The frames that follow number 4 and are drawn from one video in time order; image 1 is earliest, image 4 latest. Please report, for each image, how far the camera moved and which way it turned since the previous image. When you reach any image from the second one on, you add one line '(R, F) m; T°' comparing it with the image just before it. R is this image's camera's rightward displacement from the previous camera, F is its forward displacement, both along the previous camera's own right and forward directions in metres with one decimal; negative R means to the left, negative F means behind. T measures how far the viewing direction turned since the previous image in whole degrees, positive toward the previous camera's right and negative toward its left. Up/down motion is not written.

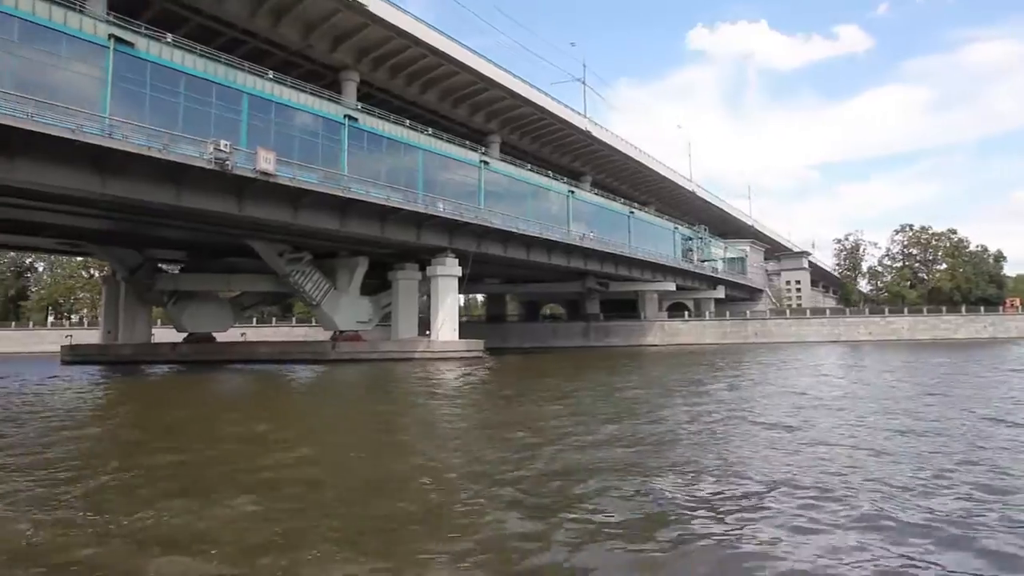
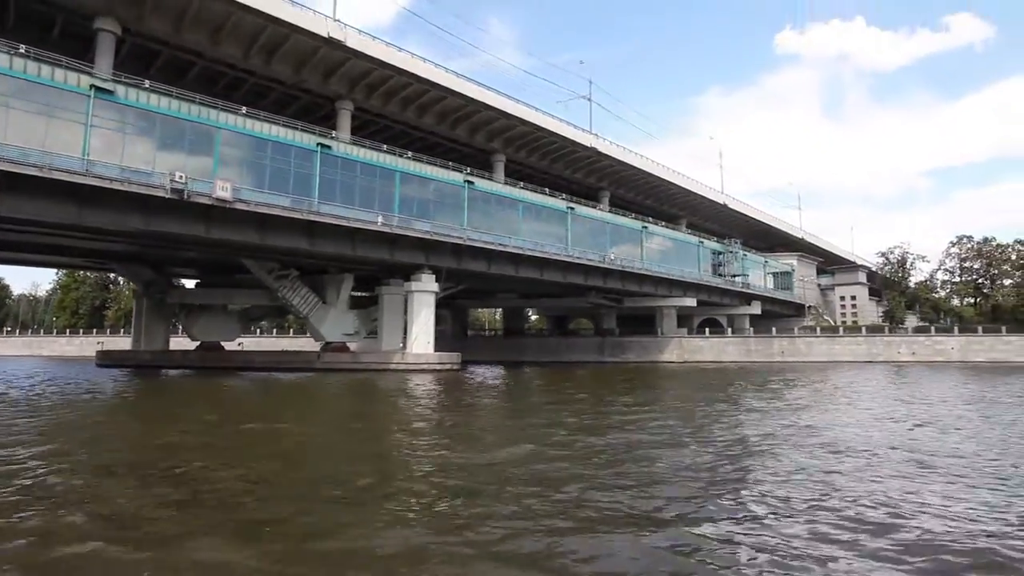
(+5.4, -0.5) m; -8°
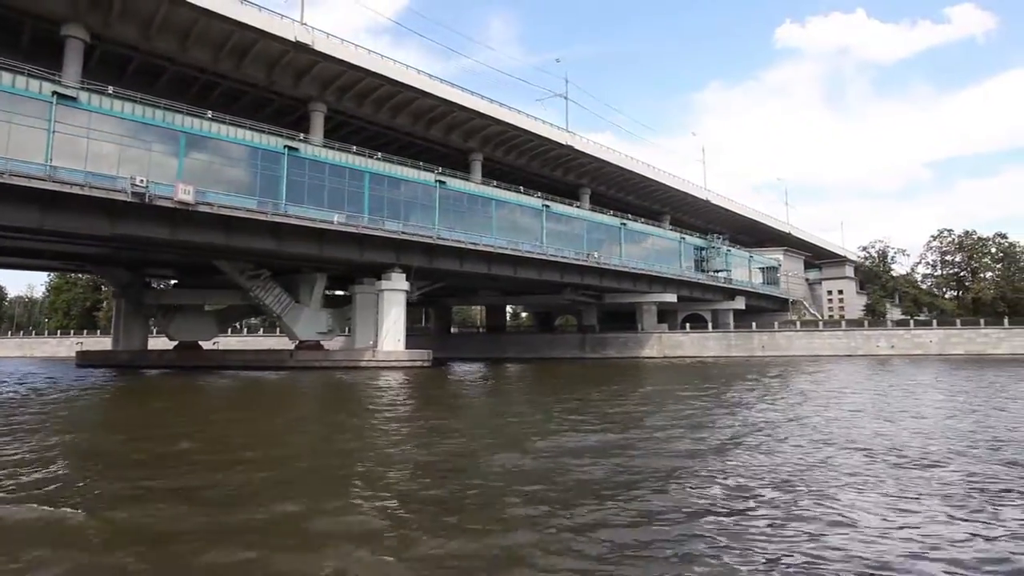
(+1.7, -0.4) m; 0°
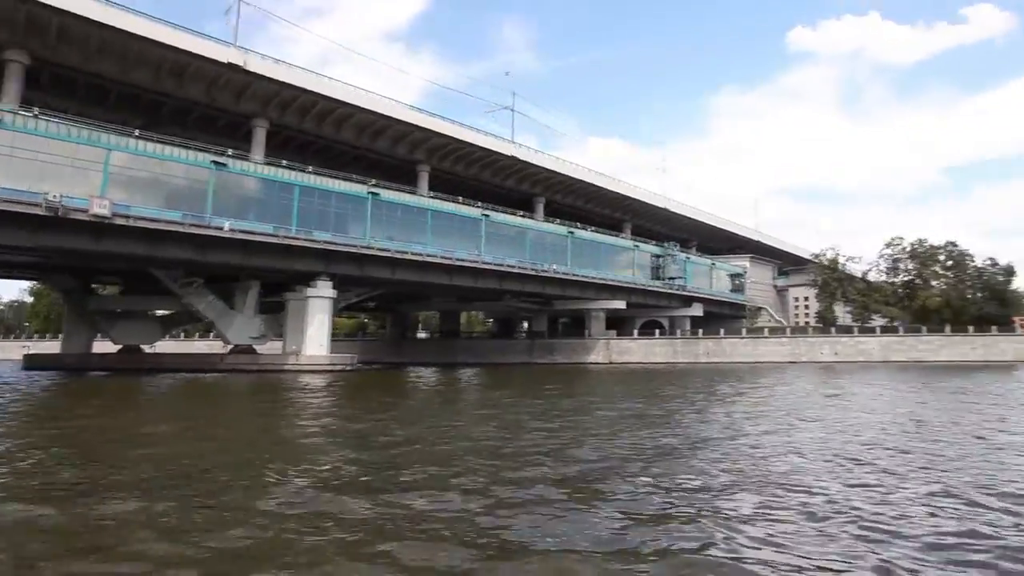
(+4.7, -1.2) m; -2°
